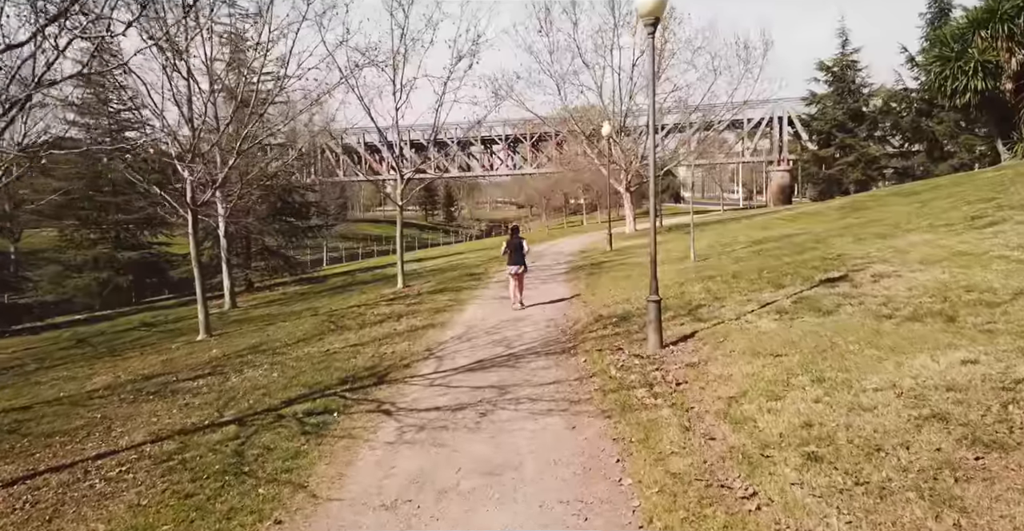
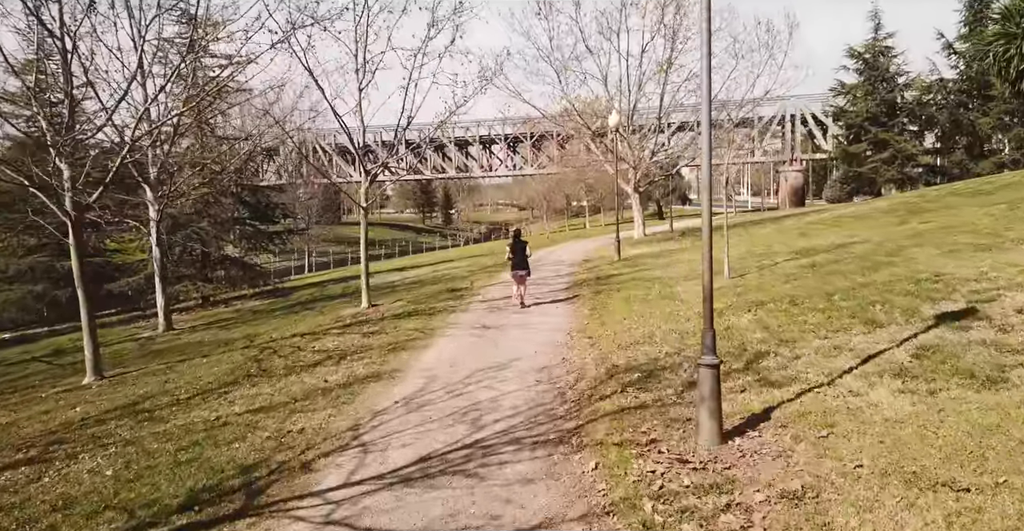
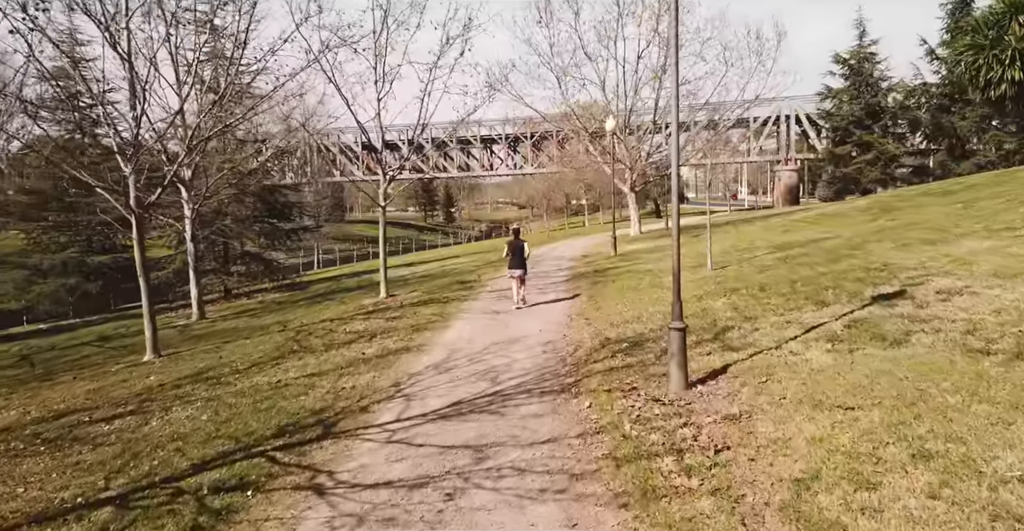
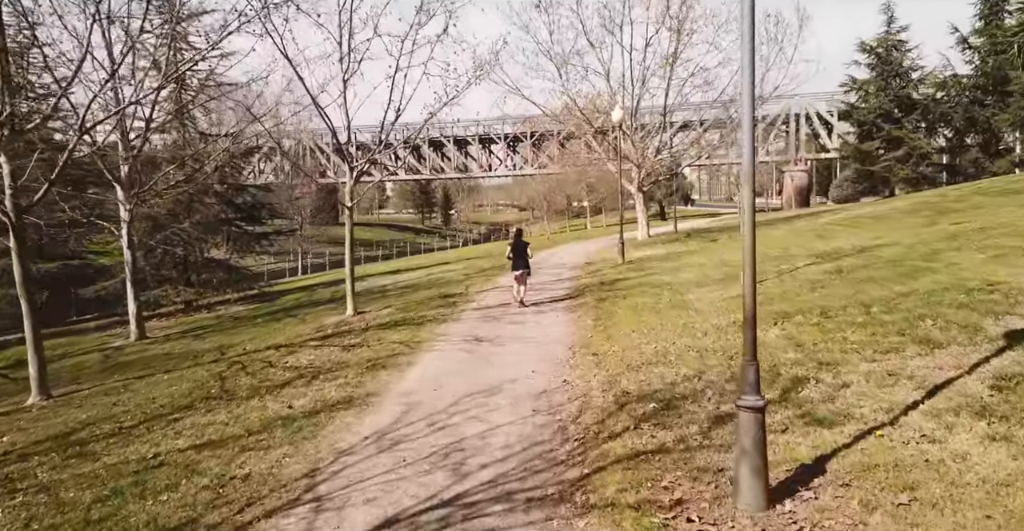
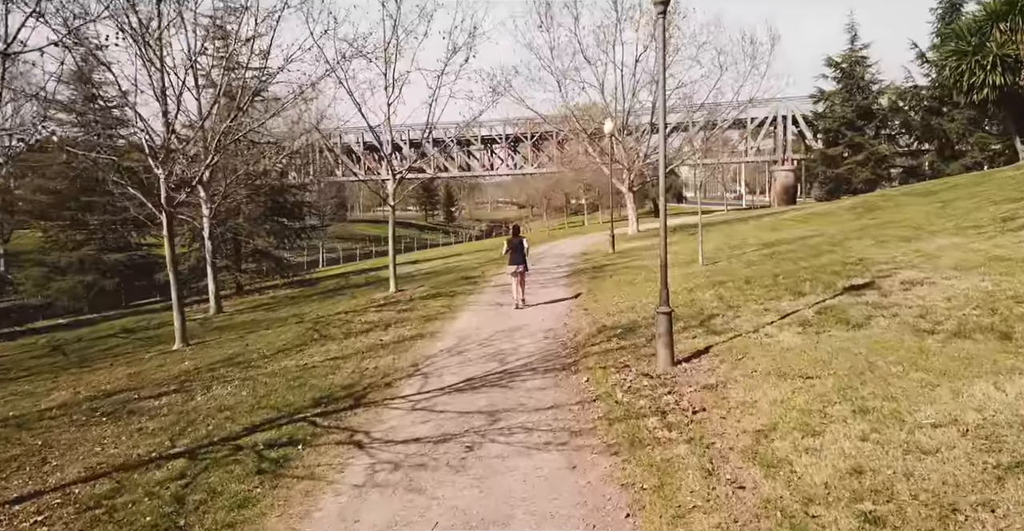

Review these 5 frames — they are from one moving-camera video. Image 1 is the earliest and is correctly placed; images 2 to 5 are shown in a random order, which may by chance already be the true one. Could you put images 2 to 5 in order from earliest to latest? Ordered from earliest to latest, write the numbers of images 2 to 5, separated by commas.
5, 3, 2, 4
